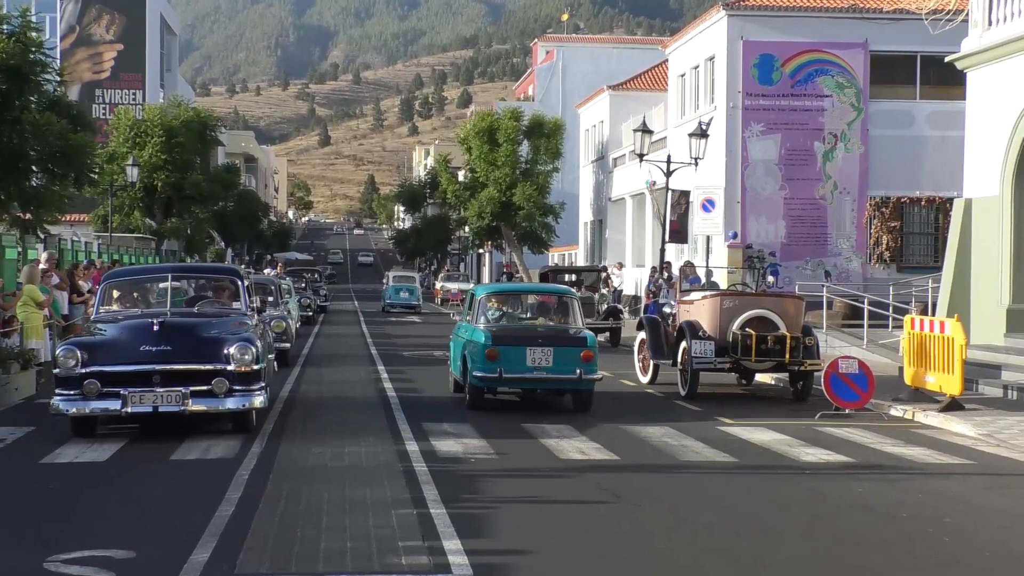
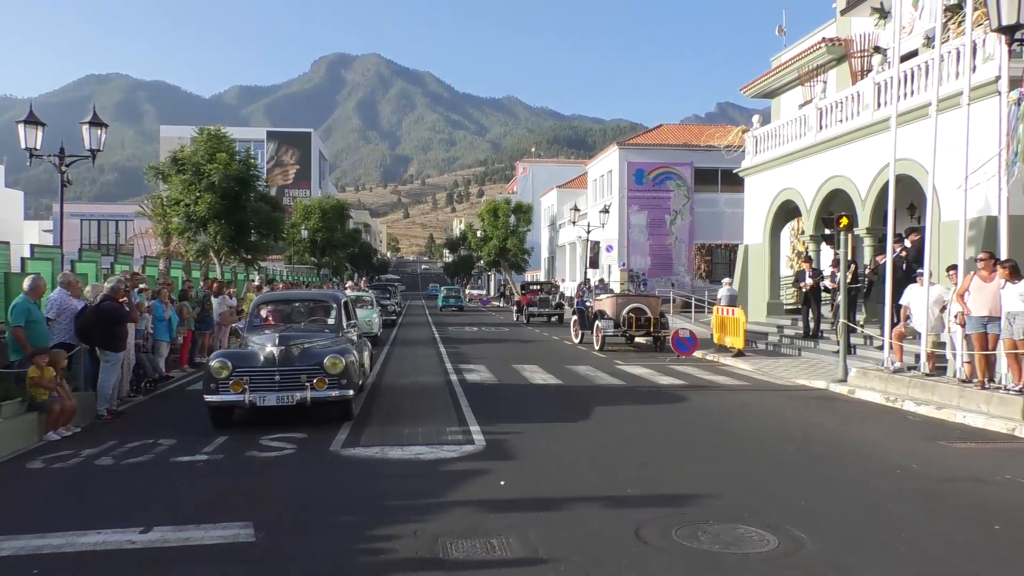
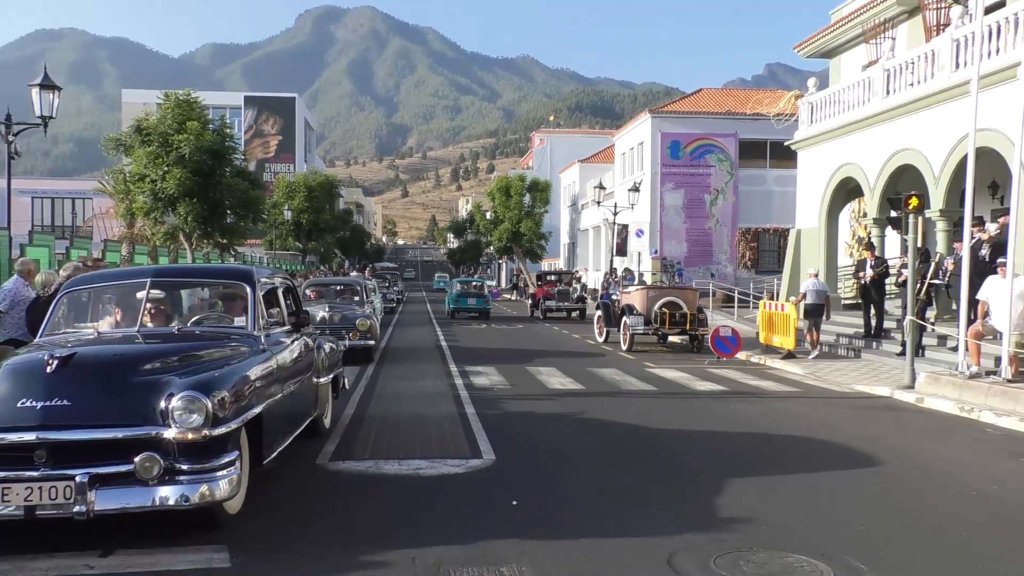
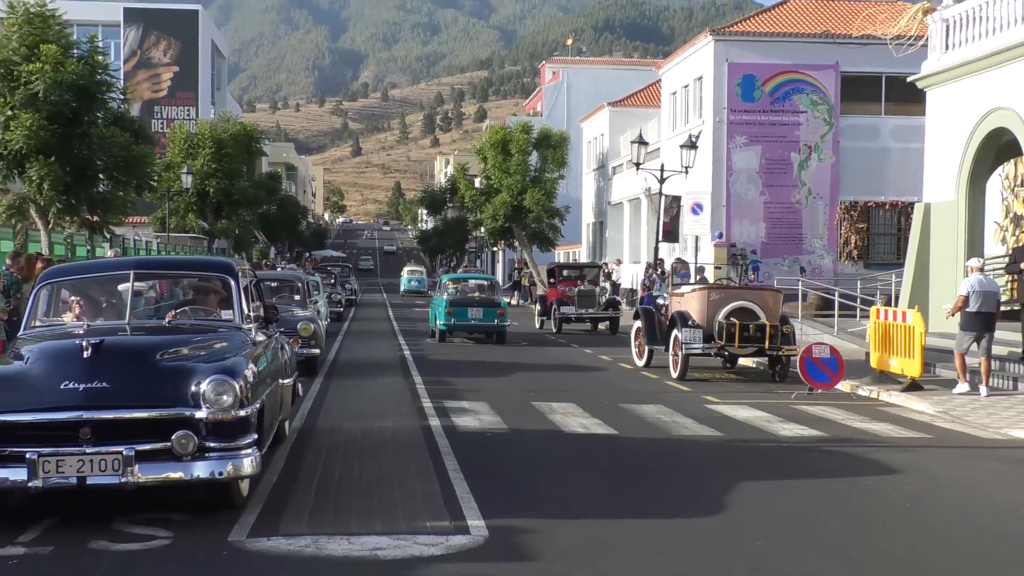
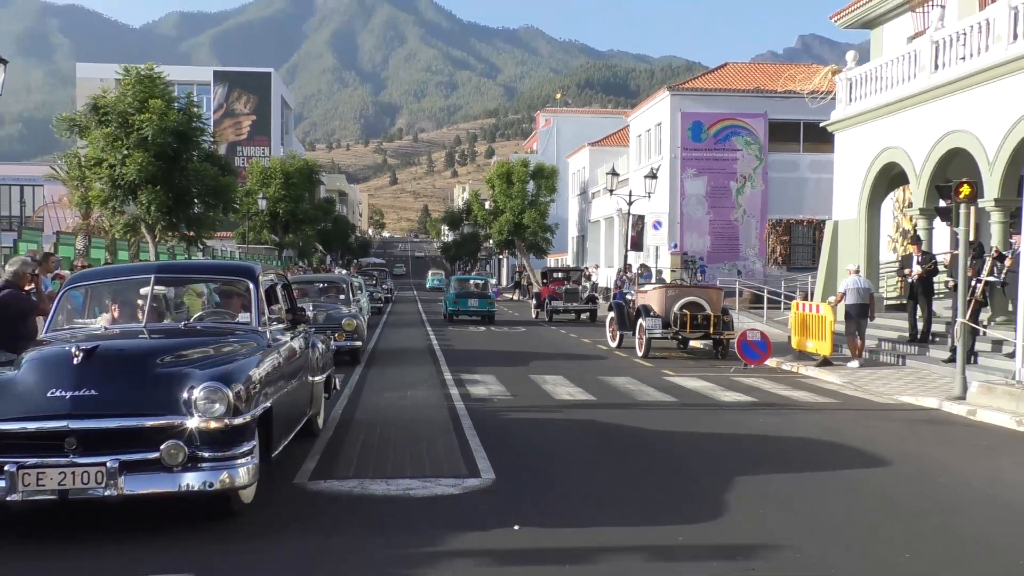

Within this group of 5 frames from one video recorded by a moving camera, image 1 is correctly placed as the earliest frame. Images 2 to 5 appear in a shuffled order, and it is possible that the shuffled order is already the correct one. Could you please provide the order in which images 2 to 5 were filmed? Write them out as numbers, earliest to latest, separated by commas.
4, 5, 3, 2
